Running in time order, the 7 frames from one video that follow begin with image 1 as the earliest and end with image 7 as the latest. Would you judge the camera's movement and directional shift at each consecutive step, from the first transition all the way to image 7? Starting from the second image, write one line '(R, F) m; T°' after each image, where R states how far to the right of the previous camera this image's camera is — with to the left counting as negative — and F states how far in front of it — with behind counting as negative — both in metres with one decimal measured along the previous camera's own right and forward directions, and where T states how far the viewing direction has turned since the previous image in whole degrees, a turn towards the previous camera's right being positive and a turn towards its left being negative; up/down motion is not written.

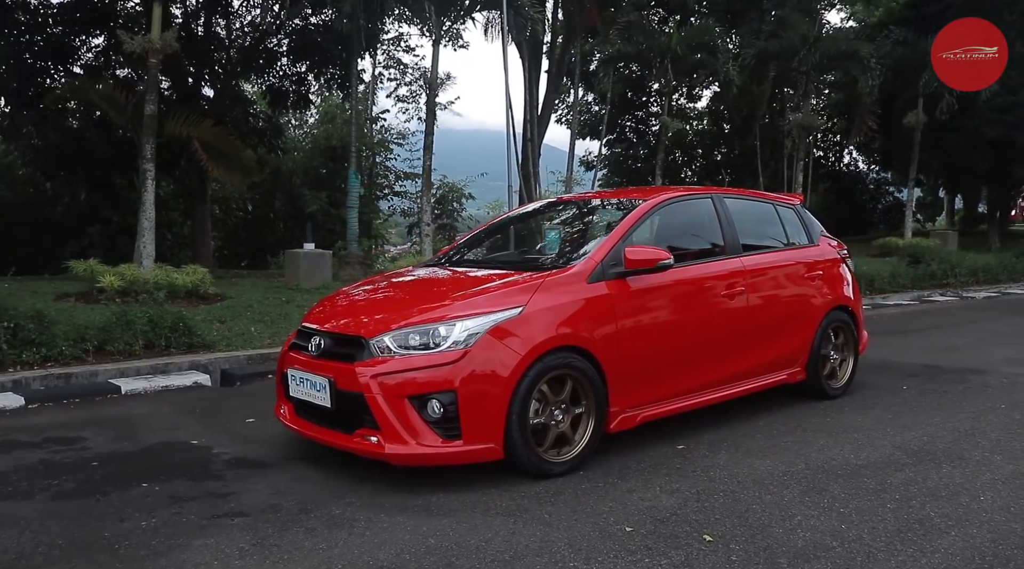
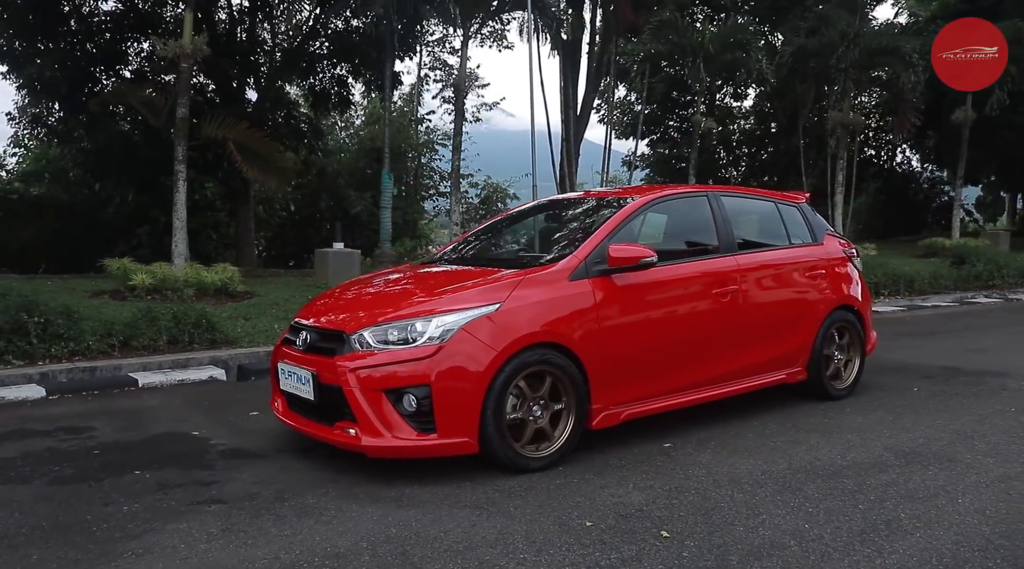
(+0.3, 0.0) m; -3°
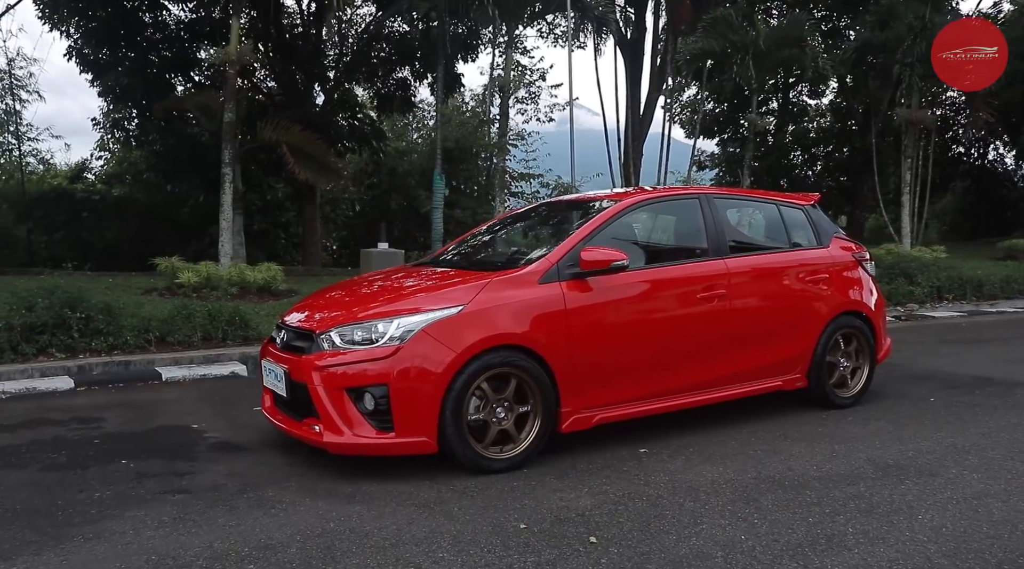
(+0.6, 0.0) m; -5°
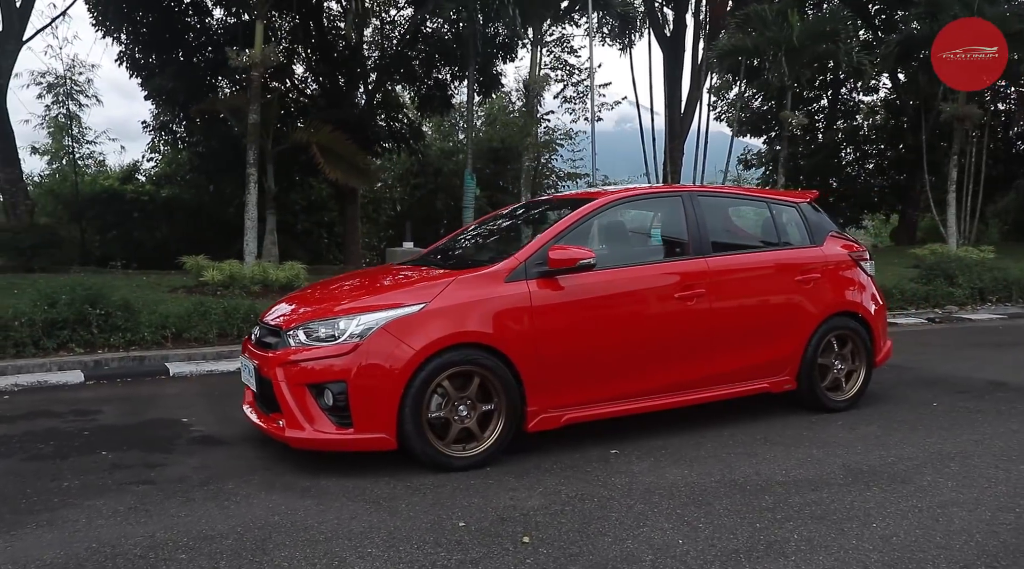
(+0.4, 0.0) m; -4°
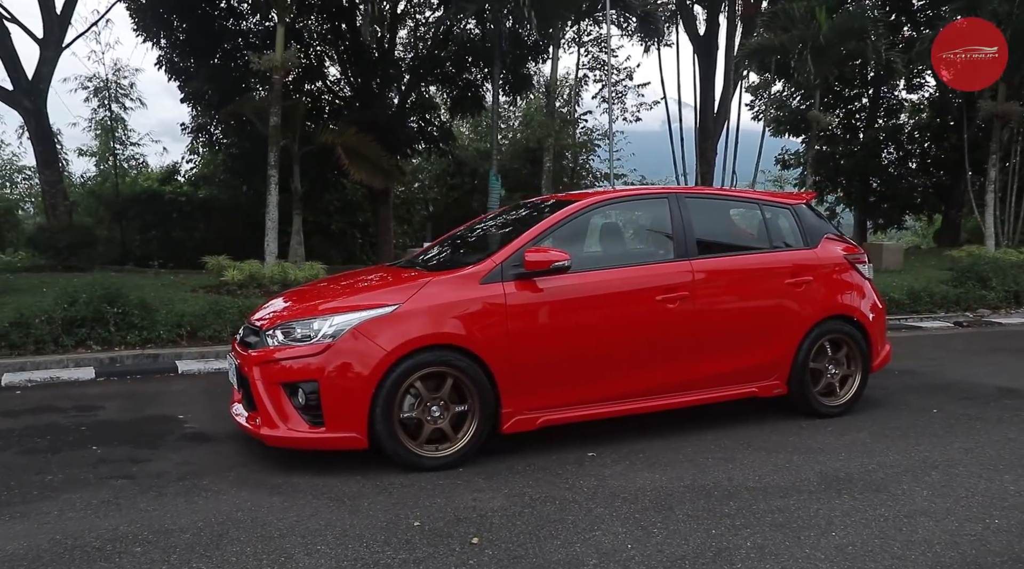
(+0.3, 0.0) m; -3°
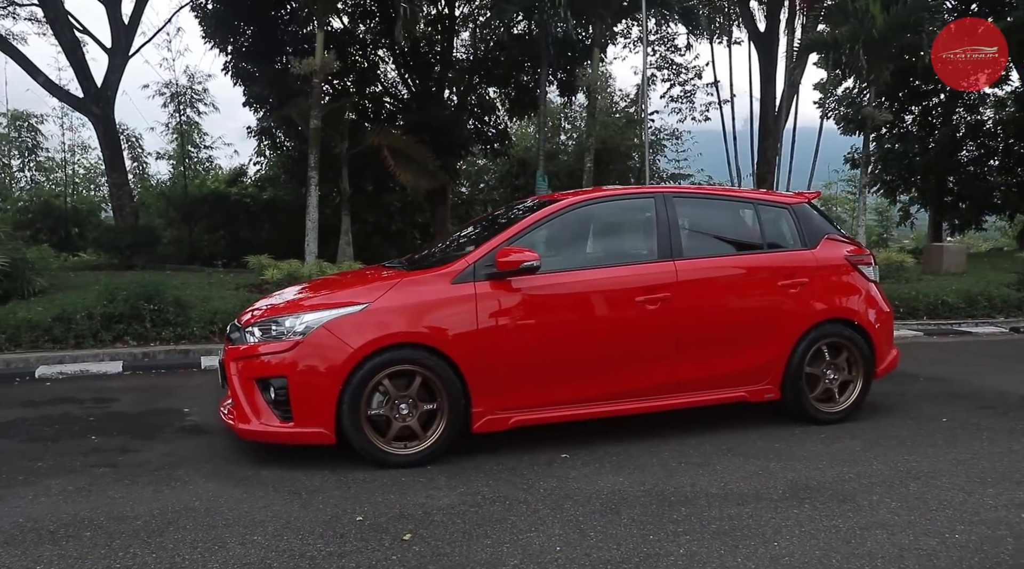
(+0.5, 0.0) m; -5°
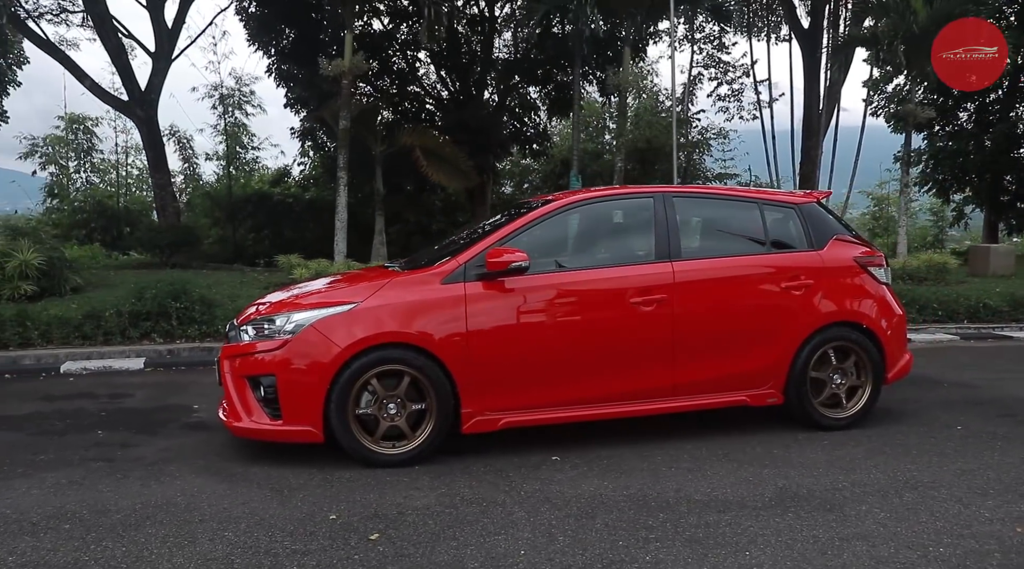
(+0.3, 0.0) m; -3°
